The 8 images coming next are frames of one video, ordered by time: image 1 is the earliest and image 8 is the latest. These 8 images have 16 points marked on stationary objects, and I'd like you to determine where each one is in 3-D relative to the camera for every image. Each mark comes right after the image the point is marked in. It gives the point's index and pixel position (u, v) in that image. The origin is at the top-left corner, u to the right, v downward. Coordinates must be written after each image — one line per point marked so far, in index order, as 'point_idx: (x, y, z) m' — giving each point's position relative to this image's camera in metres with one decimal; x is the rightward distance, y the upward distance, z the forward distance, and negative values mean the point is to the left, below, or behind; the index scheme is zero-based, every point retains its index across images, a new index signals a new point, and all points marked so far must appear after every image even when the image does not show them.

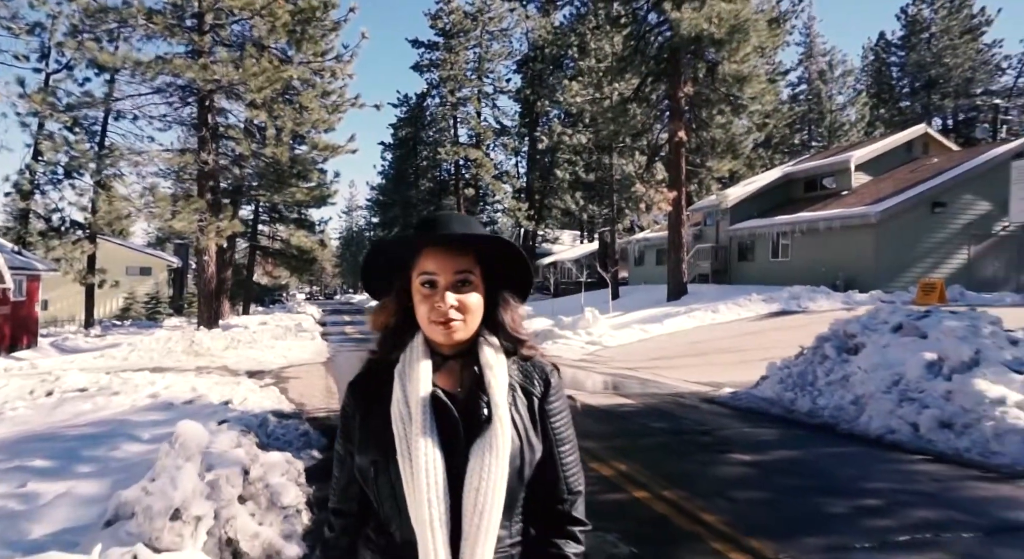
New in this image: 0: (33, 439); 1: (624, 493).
0: (-5.1, -1.7, +6.4) m
1: (+1.1, -2.1, +5.9) m
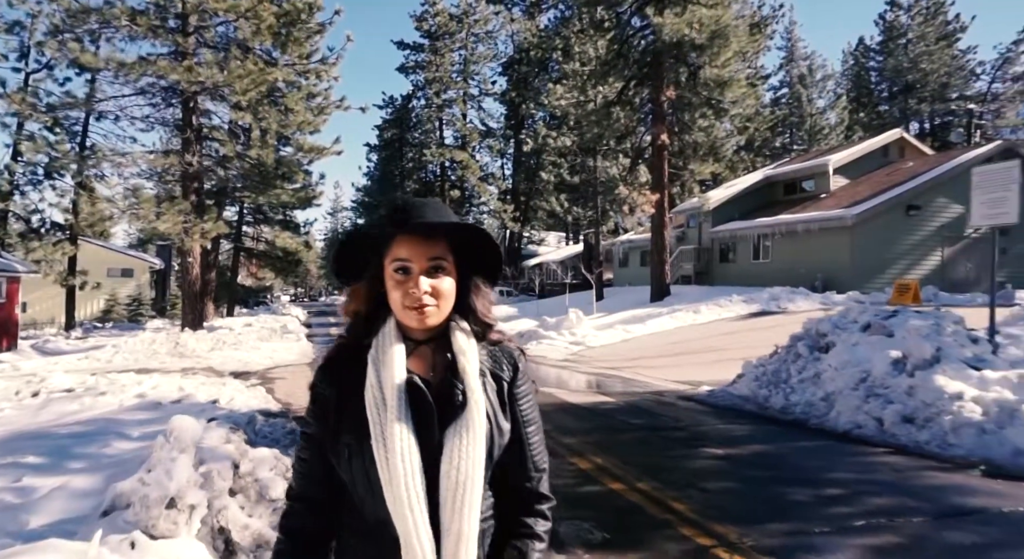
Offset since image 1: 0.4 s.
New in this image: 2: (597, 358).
0: (-5.3, -1.7, +6.6) m
1: (+0.9, -2.1, +6.2) m
2: (+2.5, -2.3, +17.8) m
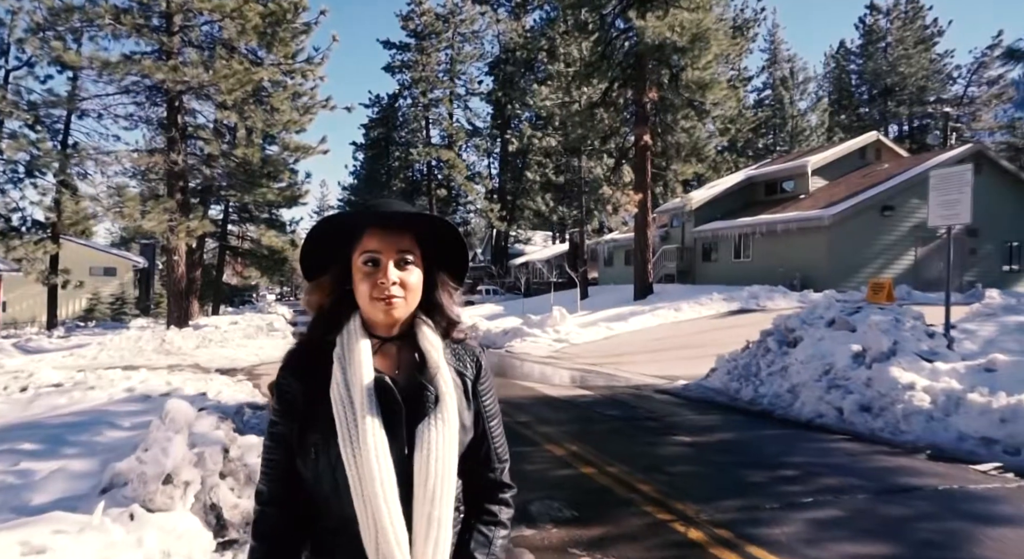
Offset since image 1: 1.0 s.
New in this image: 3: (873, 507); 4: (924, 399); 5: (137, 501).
0: (-5.5, -1.7, +6.8) m
1: (+0.7, -2.1, +6.5) m
2: (+2.0, -2.3, +18.2) m
3: (+3.1, -1.9, +5.1) m
4: (+5.2, -1.5, +7.7) m
5: (-2.4, -1.4, +3.9) m
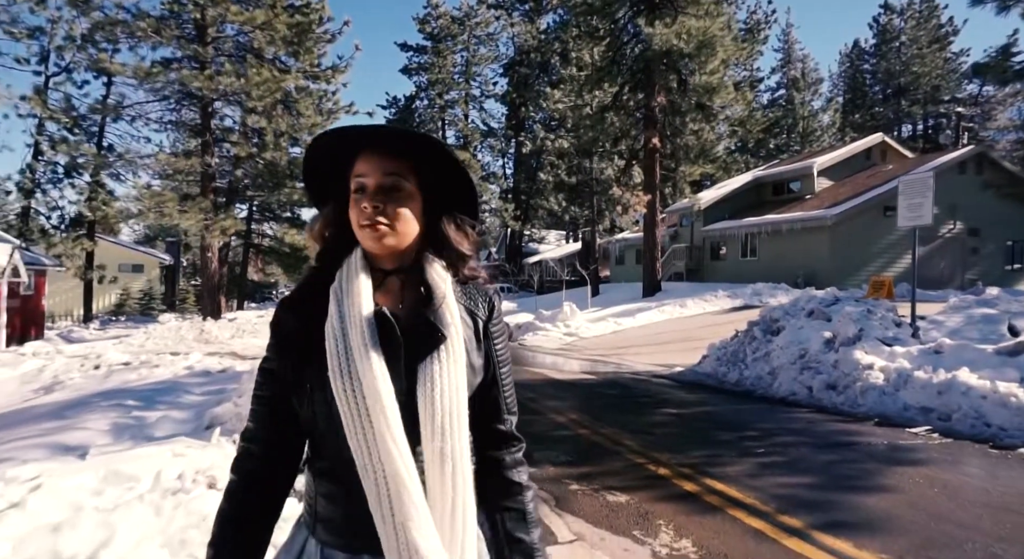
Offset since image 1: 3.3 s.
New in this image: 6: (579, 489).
0: (-5.4, -1.5, +8.2) m
1: (+0.8, -1.9, +7.8) m
2: (+2.4, -2.1, +19.4) m
3: (+3.1, -1.8, +6.3) m
4: (+5.4, -1.4, +8.8) m
5: (-2.4, -1.3, +5.2) m
6: (+0.6, -1.9, +5.4) m
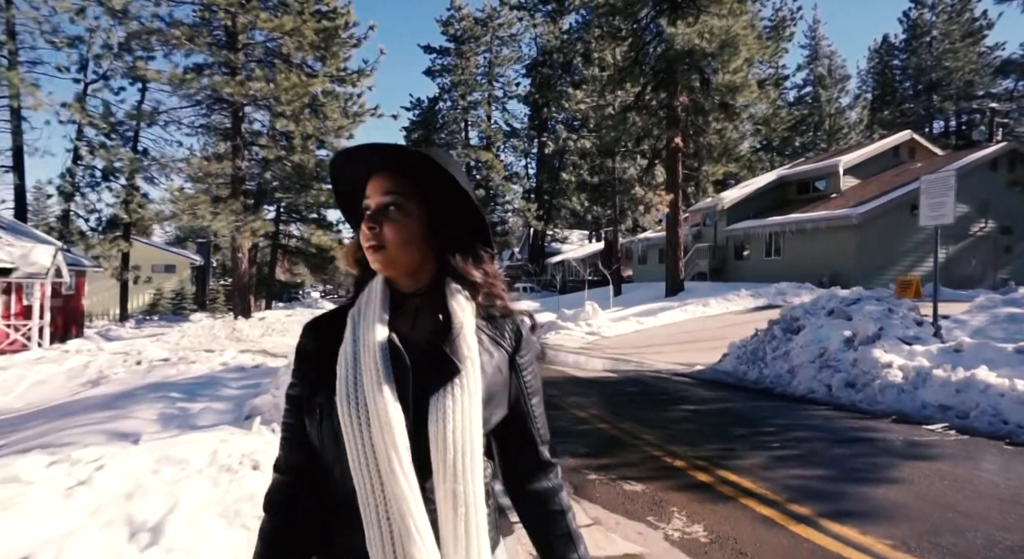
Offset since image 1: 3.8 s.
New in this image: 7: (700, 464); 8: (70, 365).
0: (-5.1, -1.5, +8.6) m
1: (+1.0, -1.9, +8.0) m
2: (+3.1, -2.1, +19.5) m
3: (+3.4, -1.8, +6.4) m
4: (+5.7, -1.4, +8.9) m
5: (-2.2, -1.3, +5.6) m
6: (+0.8, -1.9, +5.7) m
7: (+1.9, -1.9, +6.1) m
8: (-10.4, -2.0, +14.1) m
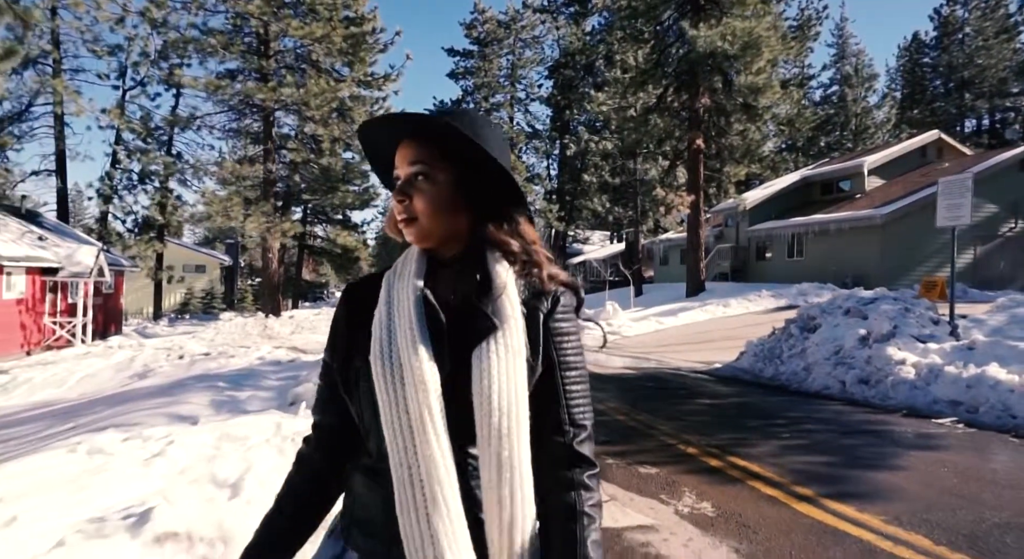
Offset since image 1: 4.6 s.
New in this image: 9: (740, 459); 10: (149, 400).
0: (-4.8, -1.5, +9.3) m
1: (+1.4, -1.9, +8.4) m
2: (+3.8, -2.1, +19.8) m
3: (+3.6, -1.8, +6.7) m
4: (+6.0, -1.4, +9.1) m
5: (-2.0, -1.3, +6.1) m
6: (+1.0, -1.9, +6.1) m
7: (+2.1, -1.8, +6.4) m
8: (-9.9, -2.0, +14.9) m
9: (+2.3, -1.8, +6.1) m
10: (-4.5, -1.5, +7.4) m
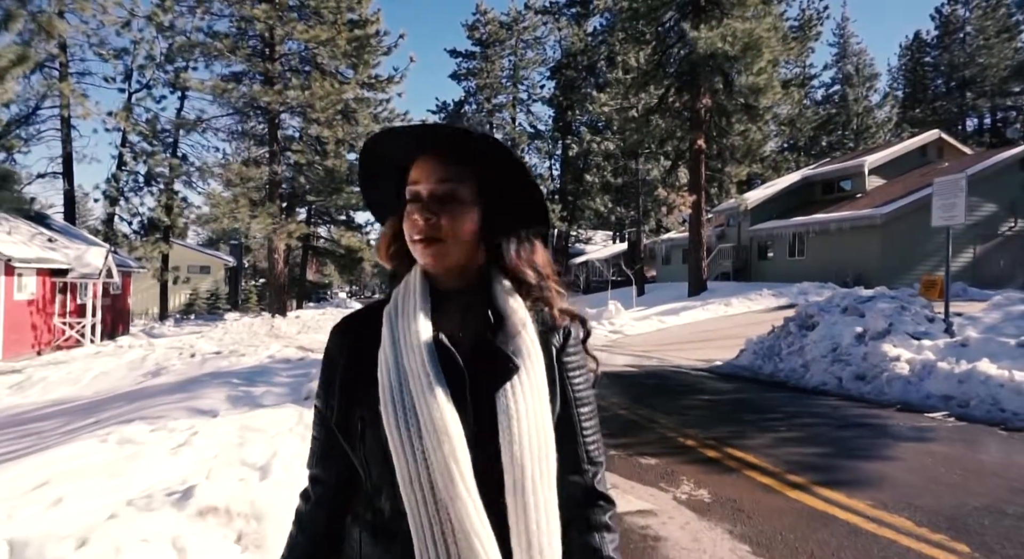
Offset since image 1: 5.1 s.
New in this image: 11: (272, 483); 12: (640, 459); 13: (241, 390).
0: (-4.7, -1.5, +9.5) m
1: (+1.4, -1.9, +8.7) m
2: (+4.0, -2.1, +20.1) m
3: (+3.7, -1.8, +7.0) m
4: (+6.1, -1.4, +9.3) m
5: (-1.9, -1.3, +6.3) m
6: (+1.1, -1.8, +6.4) m
7: (+2.2, -1.8, +6.7) m
8: (-9.8, -2.0, +15.2) m
9: (+2.4, -1.8, +6.3) m
10: (-4.4, -1.5, +7.7) m
11: (-1.5, -1.2, +3.6) m
12: (+1.3, -1.8, +6.2) m
13: (-3.5, -1.4, +7.8) m
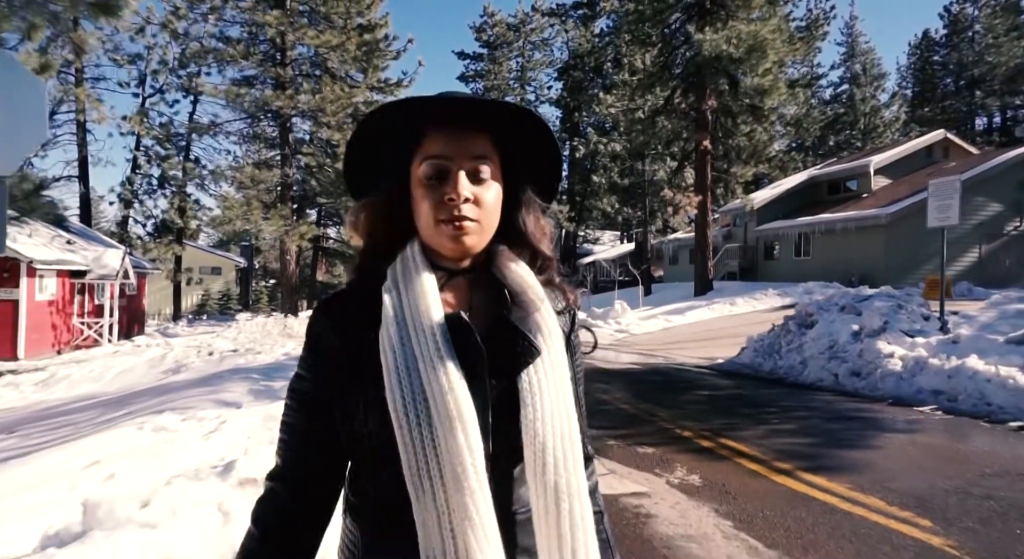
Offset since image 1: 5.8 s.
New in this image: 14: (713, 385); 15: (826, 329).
0: (-4.6, -1.5, +10.0) m
1: (+1.5, -1.9, +9.0) m
2: (+4.2, -2.1, +20.4) m
3: (+3.7, -1.8, +7.3) m
4: (+6.2, -1.4, +9.6) m
5: (-1.9, -1.3, +6.8) m
6: (+1.2, -1.8, +6.7) m
7: (+2.3, -1.8, +7.0) m
8: (-9.6, -2.0, +15.8) m
9: (+2.4, -1.8, +6.7) m
10: (-4.3, -1.5, +8.1) m
11: (-1.4, -1.2, +4.0) m
12: (+1.4, -1.8, +6.5) m
13: (-3.5, -1.4, +8.2) m
14: (+3.6, -1.9, +10.8) m
15: (+6.1, -1.0, +11.8) m
